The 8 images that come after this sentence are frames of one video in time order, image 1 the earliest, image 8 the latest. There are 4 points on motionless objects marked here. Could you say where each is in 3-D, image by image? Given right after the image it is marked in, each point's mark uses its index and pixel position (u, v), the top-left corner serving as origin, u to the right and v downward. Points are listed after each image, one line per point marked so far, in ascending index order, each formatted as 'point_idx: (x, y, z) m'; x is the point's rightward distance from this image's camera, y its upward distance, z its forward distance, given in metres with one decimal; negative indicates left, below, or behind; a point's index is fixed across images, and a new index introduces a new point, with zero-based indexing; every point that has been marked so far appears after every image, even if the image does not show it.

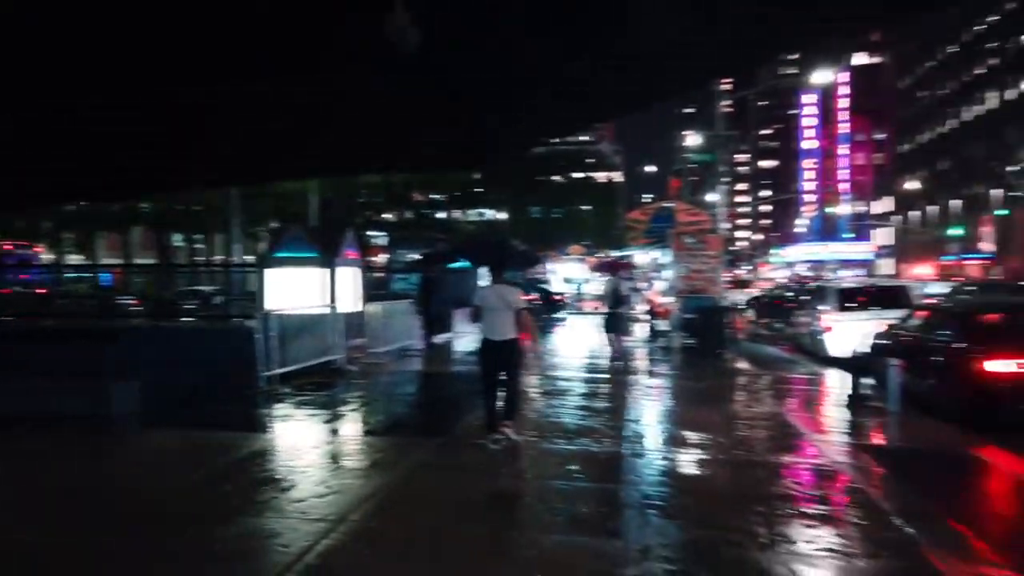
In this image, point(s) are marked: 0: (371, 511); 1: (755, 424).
0: (-1.2, -1.7, +7.2) m
1: (+2.8, -1.5, +10.7) m
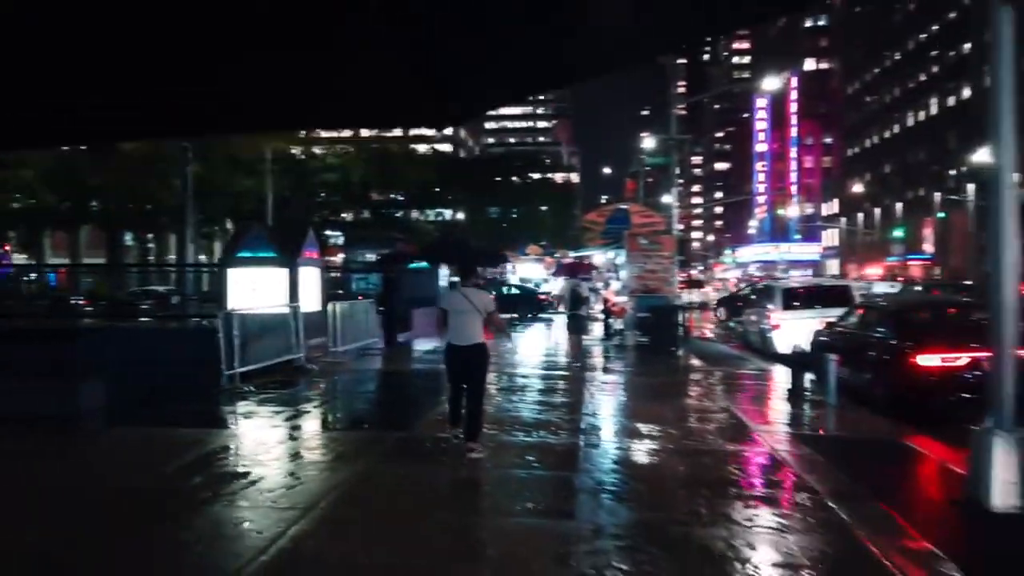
0: (-1.5, -1.7, +7.6) m
1: (+2.3, -1.5, +11.3) m
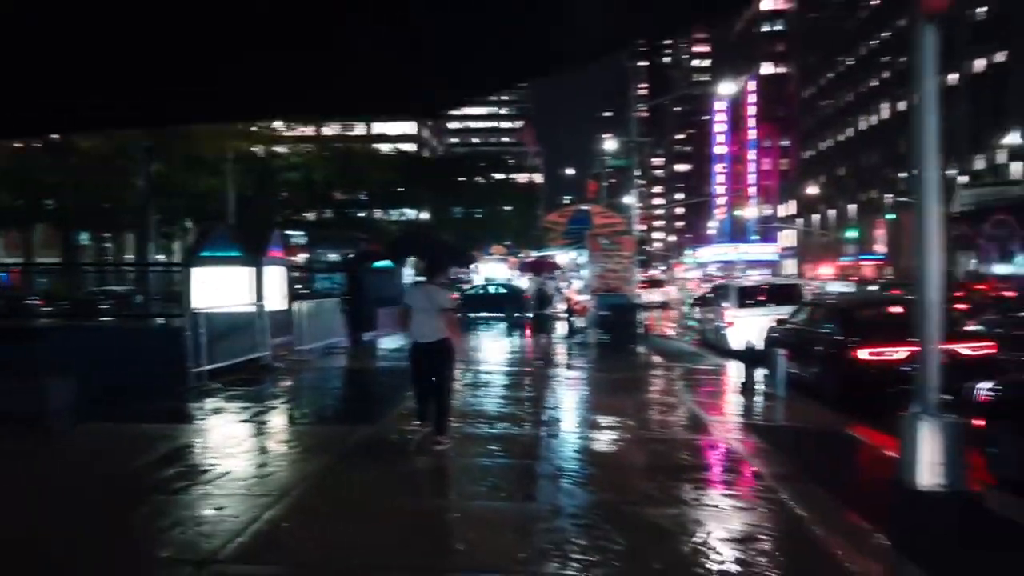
0: (-1.8, -1.7, +7.9) m
1: (+1.9, -1.5, +11.8) m
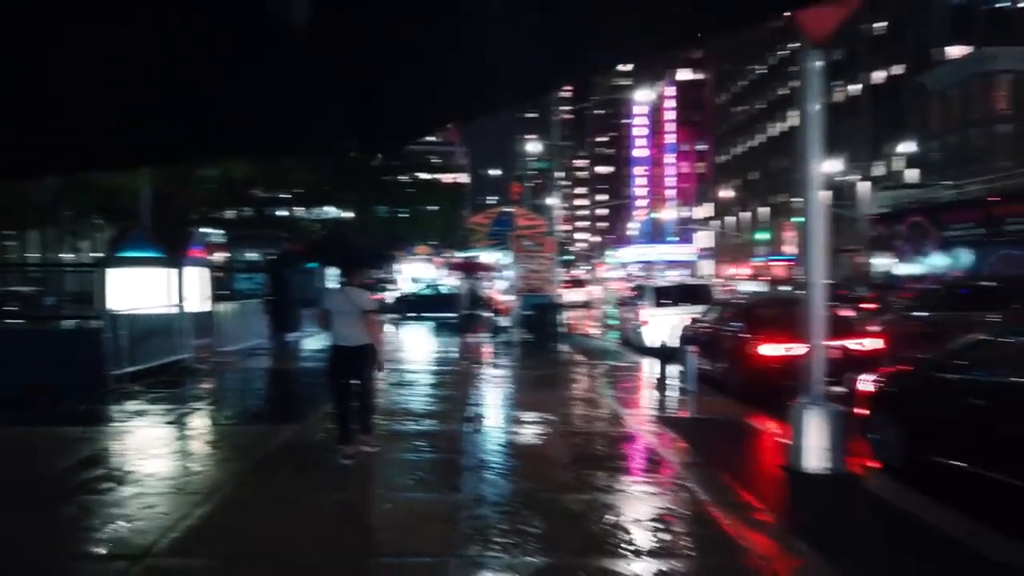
0: (-2.4, -1.7, +8.1) m
1: (+0.9, -1.5, +12.3) m
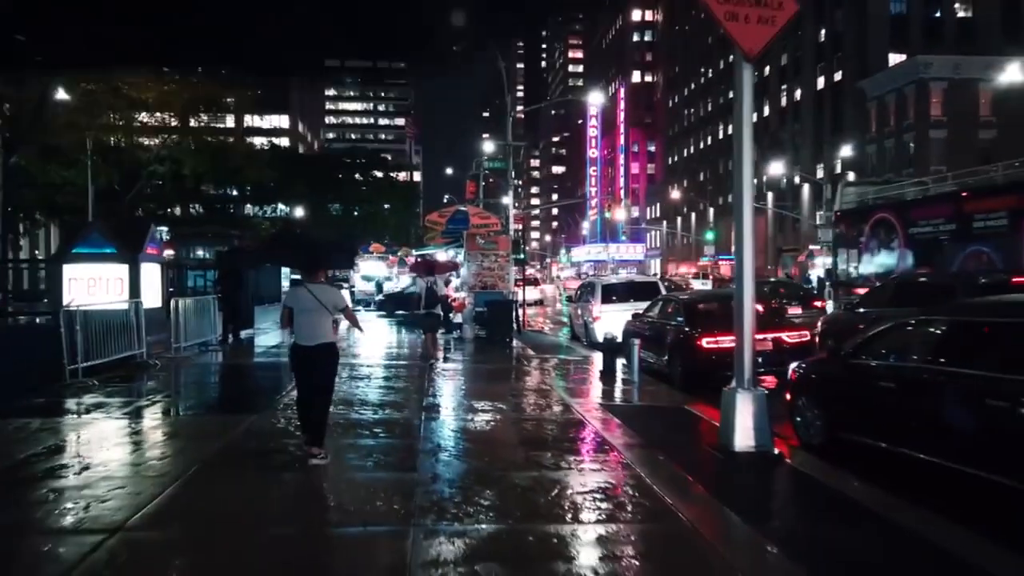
0: (-2.8, -1.7, +8.5) m
1: (+0.3, -1.5, +12.8) m
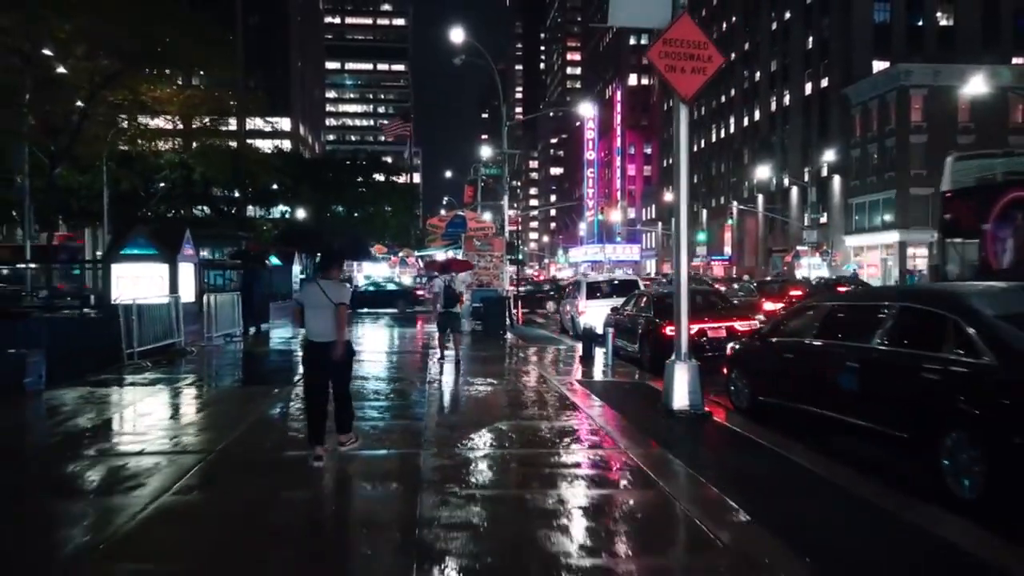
0: (-3.0, -1.6, +10.6) m
1: (+0.1, -1.4, +14.9) m
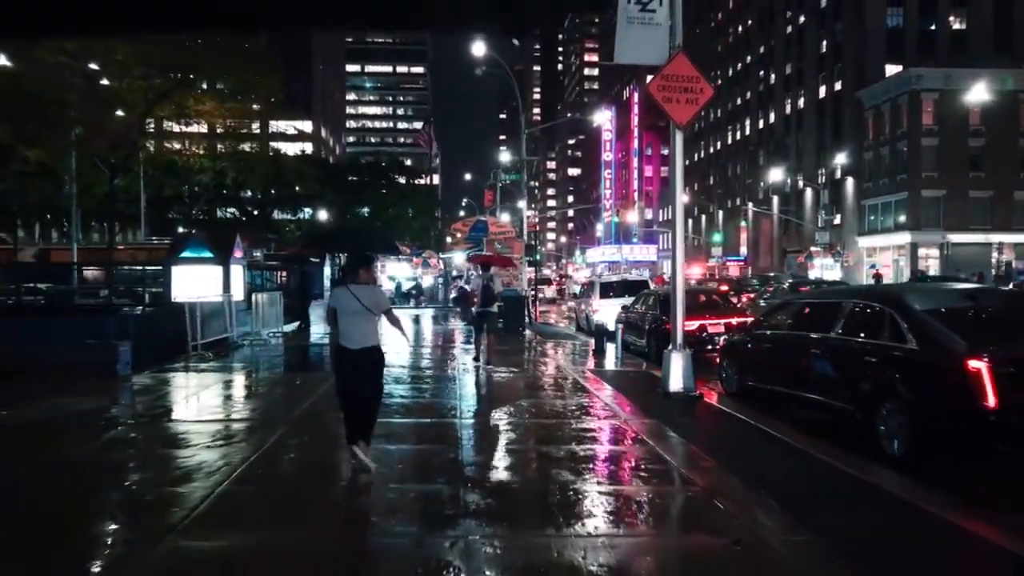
0: (-2.7, -1.6, +12.3) m
1: (+0.4, -1.4, +16.5) m
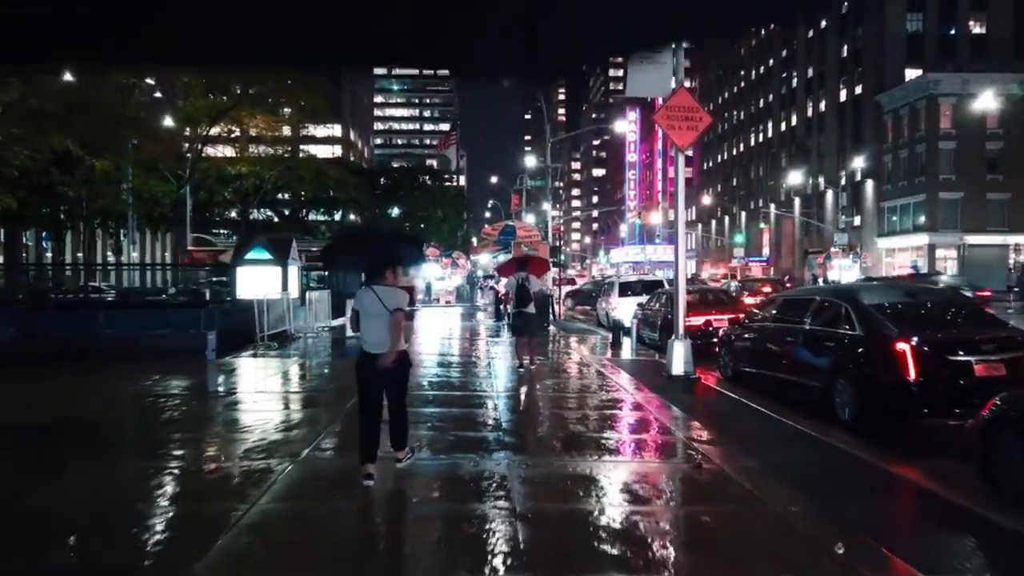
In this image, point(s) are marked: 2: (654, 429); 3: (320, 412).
0: (-2.3, -1.6, +14.4) m
1: (+1.0, -1.4, +18.6) m
2: (+1.5, -1.5, +10.4) m
3: (-2.1, -1.6, +13.3) m
